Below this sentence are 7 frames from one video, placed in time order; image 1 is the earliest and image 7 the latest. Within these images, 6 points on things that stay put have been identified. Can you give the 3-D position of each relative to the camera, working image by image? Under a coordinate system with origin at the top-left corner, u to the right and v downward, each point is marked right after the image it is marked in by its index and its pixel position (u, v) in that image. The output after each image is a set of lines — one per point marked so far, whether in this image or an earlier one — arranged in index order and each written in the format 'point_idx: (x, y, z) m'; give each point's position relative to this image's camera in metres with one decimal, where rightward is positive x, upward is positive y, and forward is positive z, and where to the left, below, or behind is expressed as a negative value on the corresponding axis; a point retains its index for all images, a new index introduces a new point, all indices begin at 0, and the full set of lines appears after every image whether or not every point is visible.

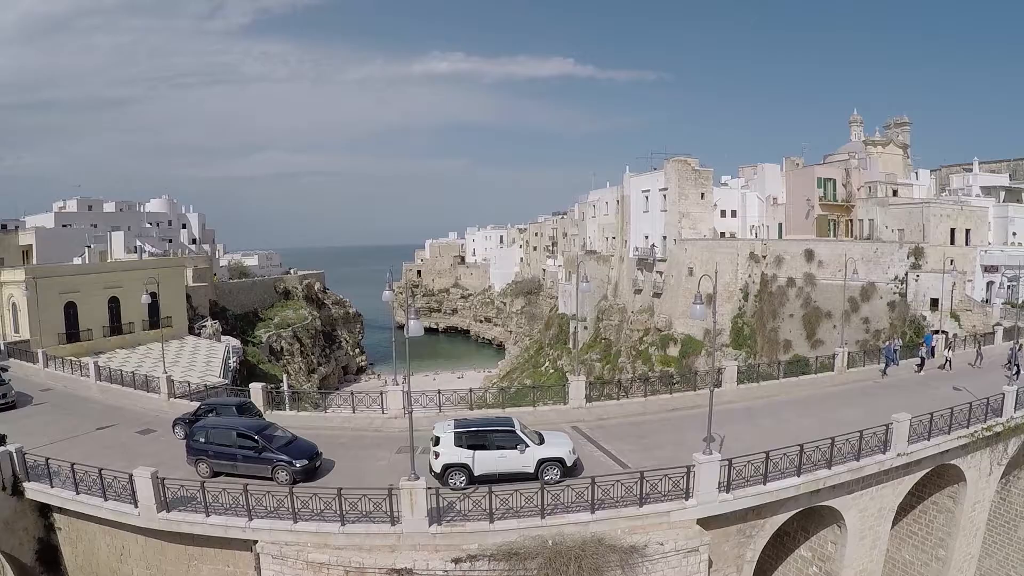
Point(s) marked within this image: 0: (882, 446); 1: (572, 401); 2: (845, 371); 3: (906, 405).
0: (+7.4, -3.2, +11.2) m
1: (+1.6, -3.2, +15.3) m
2: (+10.6, -2.8, +17.7) m
3: (+10.6, -3.3, +15.1) m
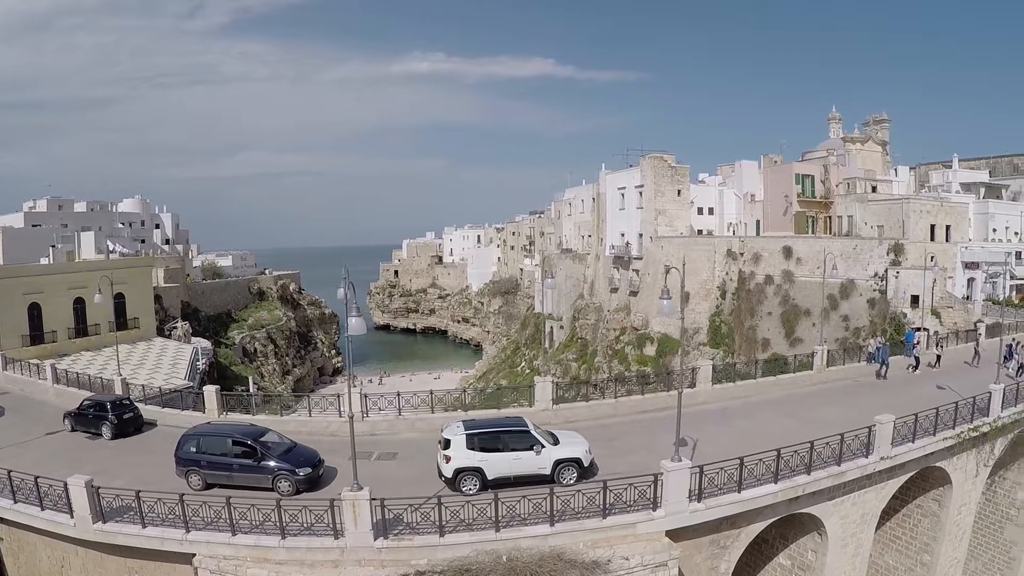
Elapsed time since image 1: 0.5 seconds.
0: (+6.5, -3.0, +10.3) m
1: (+0.6, -3.0, +14.3) m
2: (+9.5, -2.6, +17.0) m
3: (+9.7, -3.1, +14.3) m
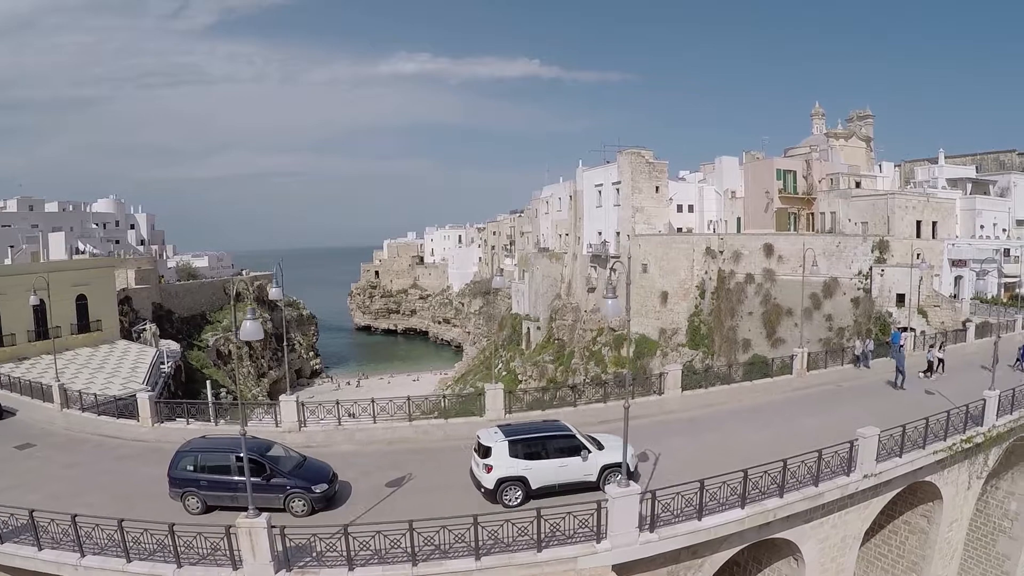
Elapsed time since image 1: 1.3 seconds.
0: (+5.3, -2.9, +9.0) m
1: (-0.6, -2.9, +12.9) m
2: (+8.2, -2.5, +15.7) m
3: (+8.4, -2.9, +13.0) m
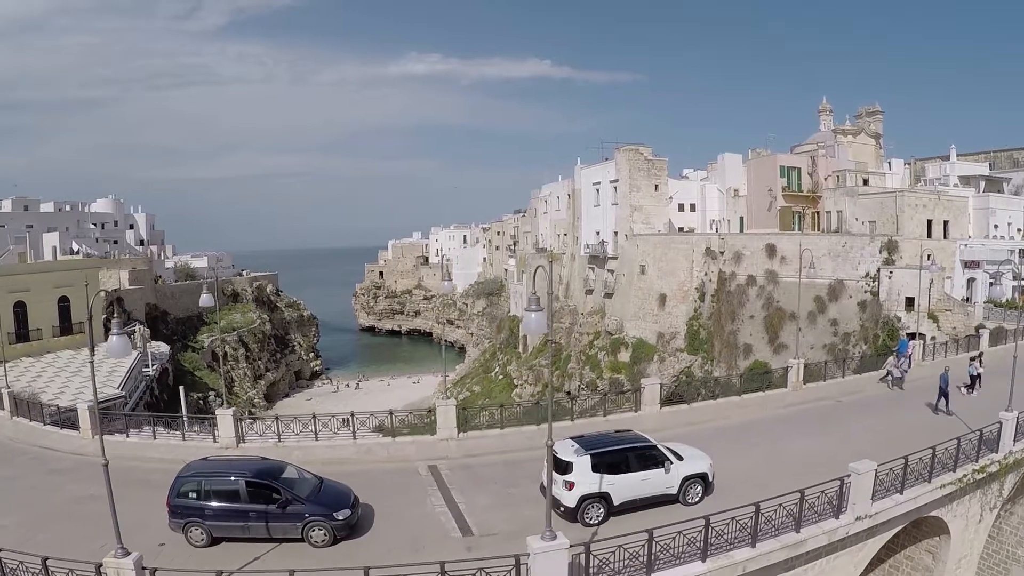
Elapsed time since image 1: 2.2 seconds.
0: (+4.5, -3.0, +7.8) m
1: (-1.4, -3.0, +11.8) m
2: (+7.5, -2.6, +14.4) m
3: (+7.6, -3.1, +11.8) m
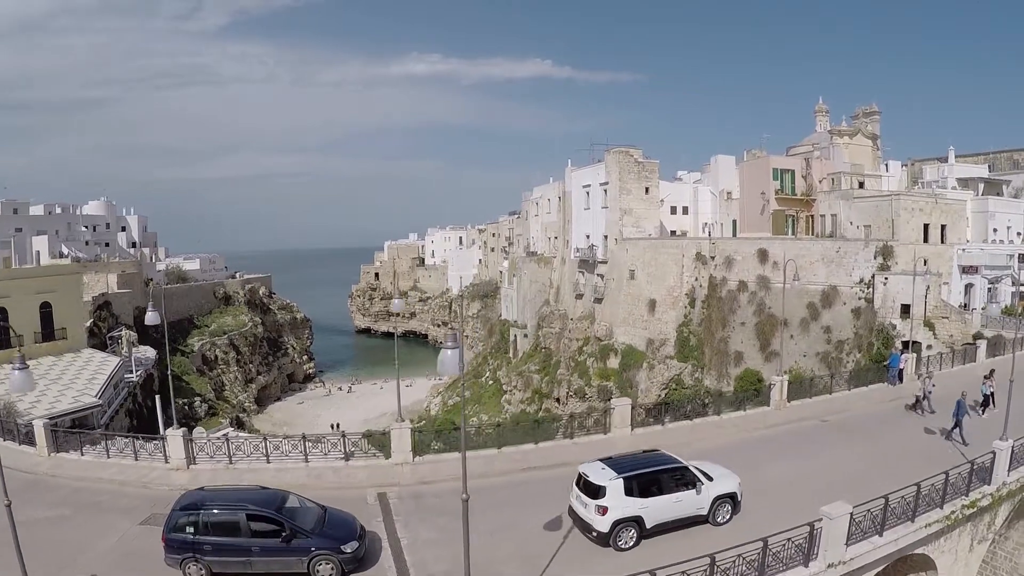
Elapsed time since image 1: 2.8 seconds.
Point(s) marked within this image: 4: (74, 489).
0: (+3.7, -3.3, +7.1) m
1: (-2.2, -3.3, +11.1) m
2: (+6.7, -2.9, +13.7) m
3: (+6.9, -3.4, +11.0) m
4: (-10.0, -4.6, +12.8) m
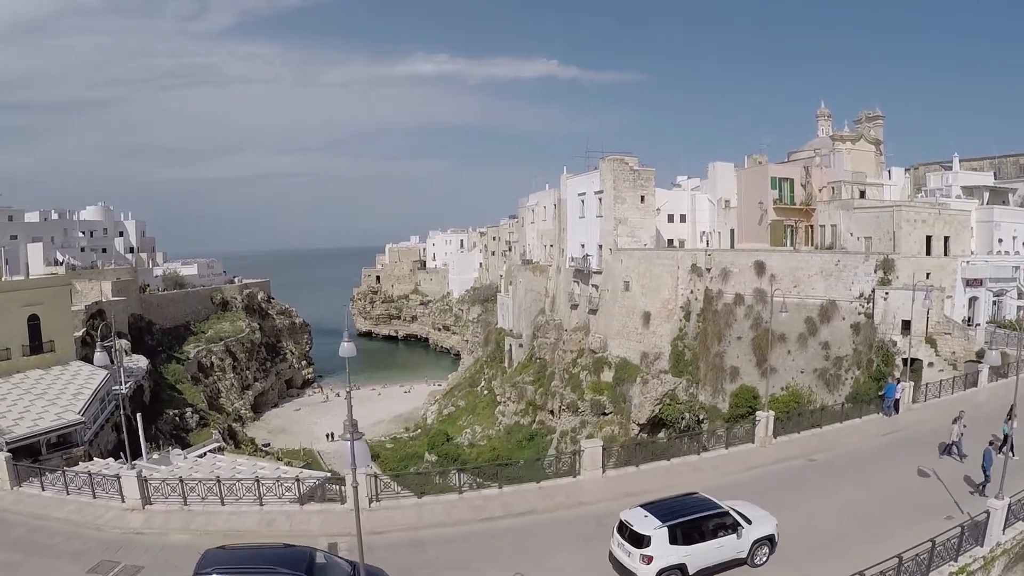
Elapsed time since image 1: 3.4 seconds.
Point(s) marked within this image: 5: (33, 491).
0: (+3.0, -4.0, +6.4) m
1: (-2.9, -4.0, +10.5) m
2: (+6.1, -3.6, +13.0) m
3: (+6.2, -4.0, +10.4) m
4: (-10.6, -5.2, +12.3) m
5: (-11.9, -5.0, +13.9) m
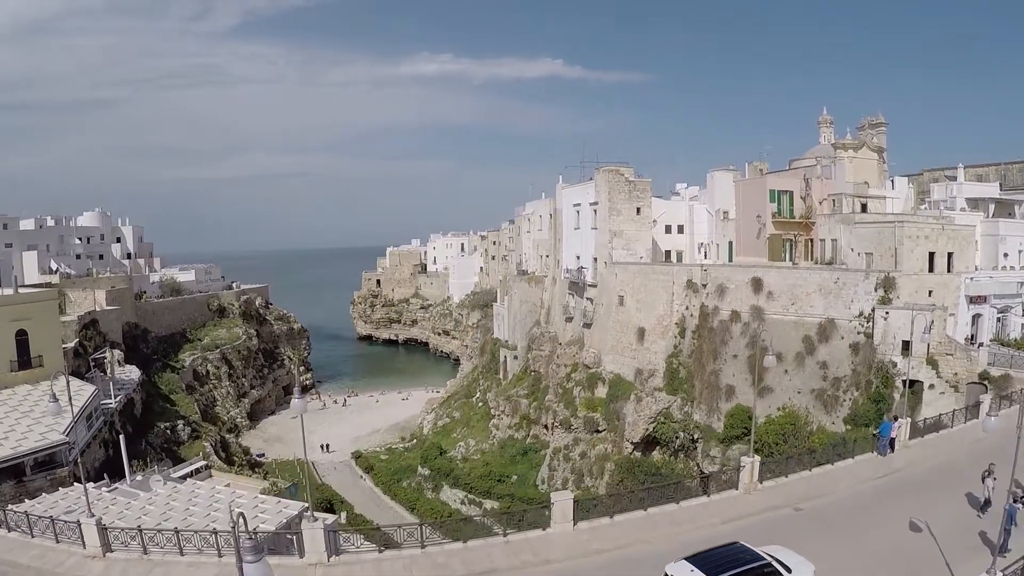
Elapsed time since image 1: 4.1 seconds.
0: (+2.4, -4.8, +5.9) m
1: (-3.4, -4.8, +10.0) m
2: (+5.5, -4.3, +12.4) m
3: (+5.6, -4.8, +9.8) m
4: (-11.2, -6.0, +11.8) m
5: (-12.4, -5.7, +13.4) m
